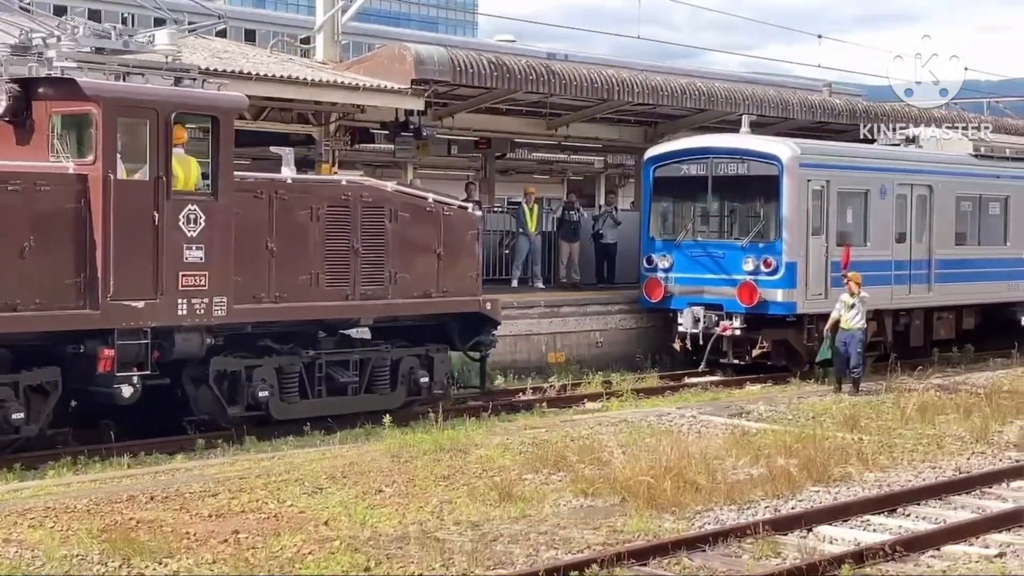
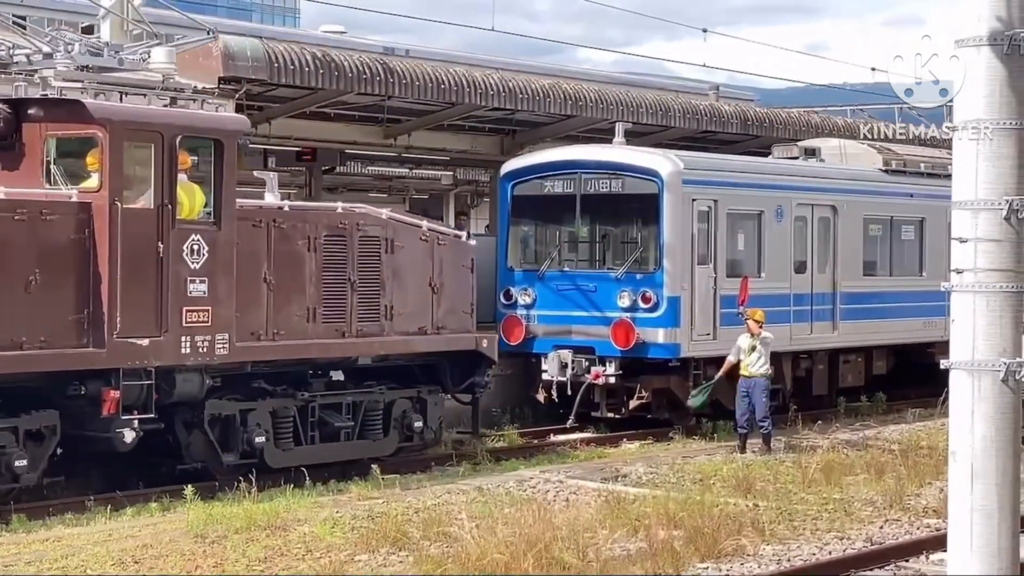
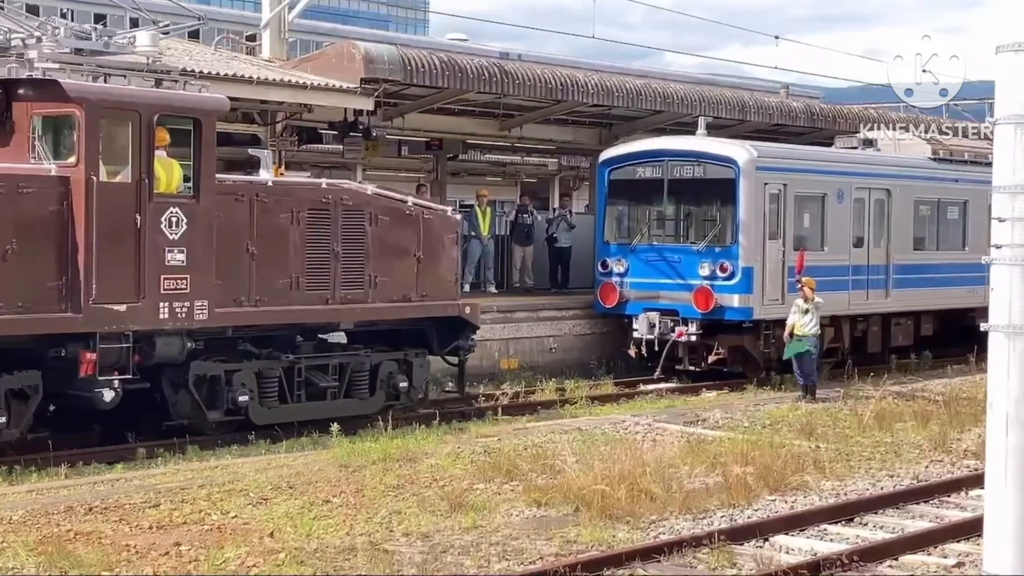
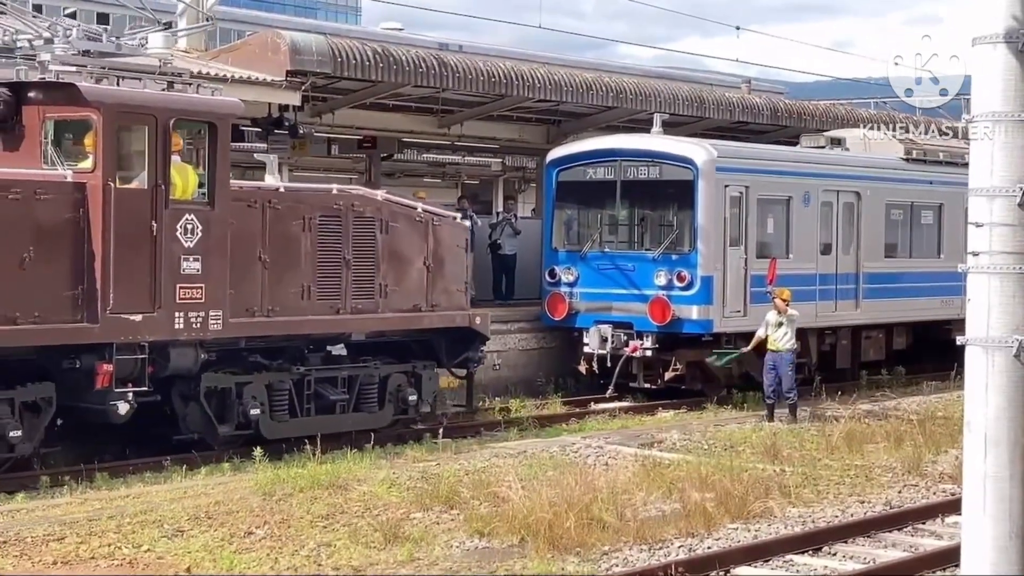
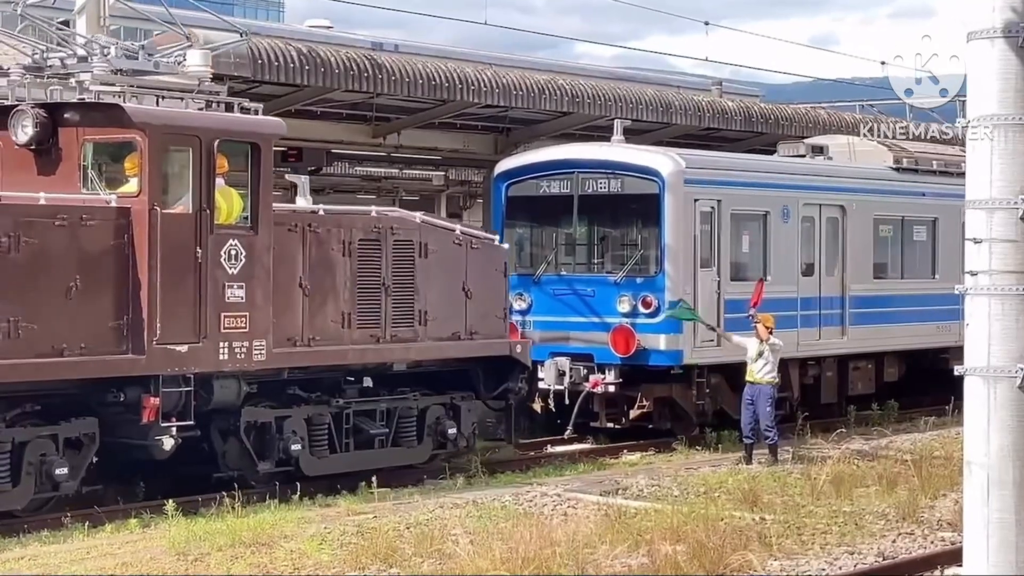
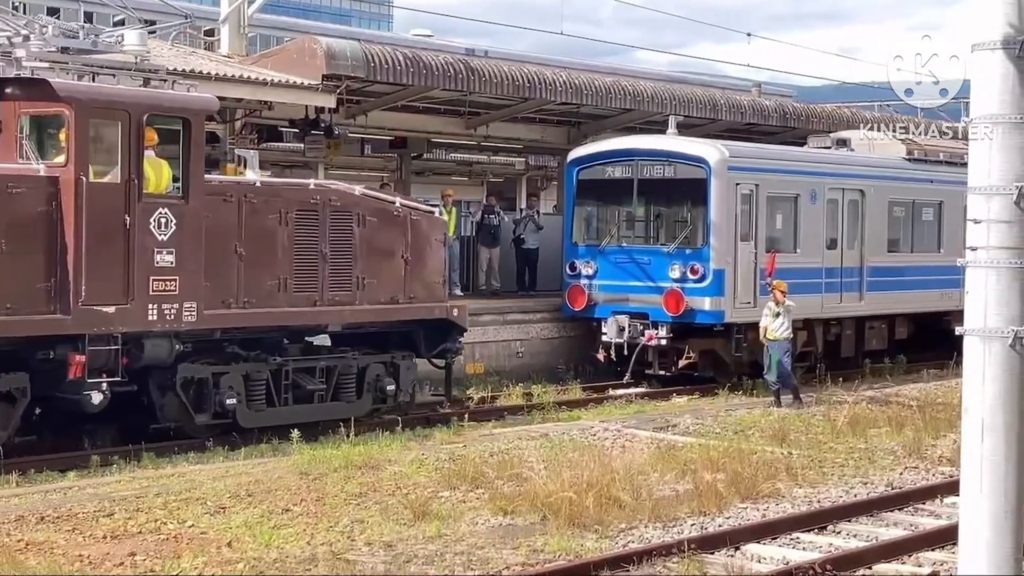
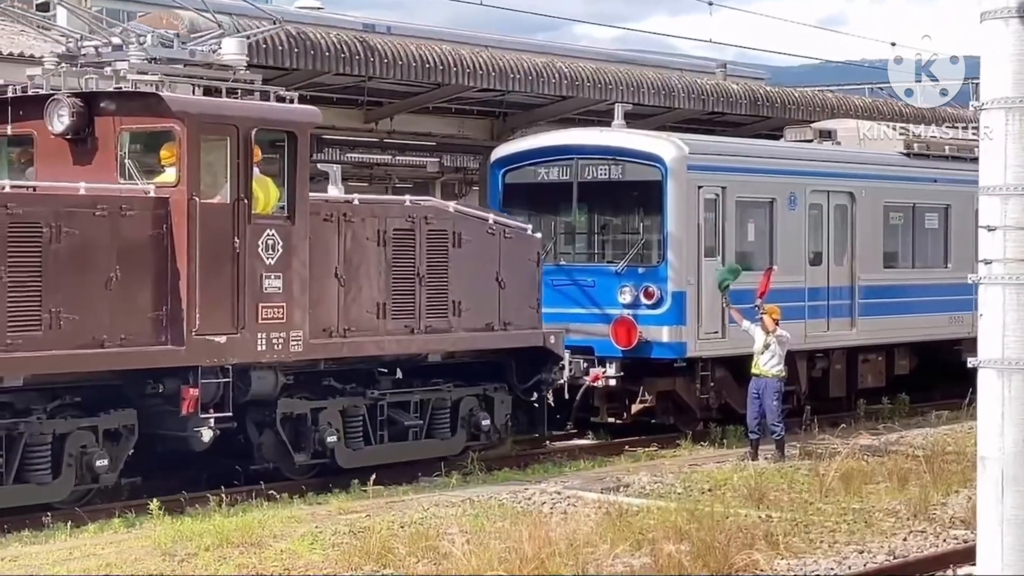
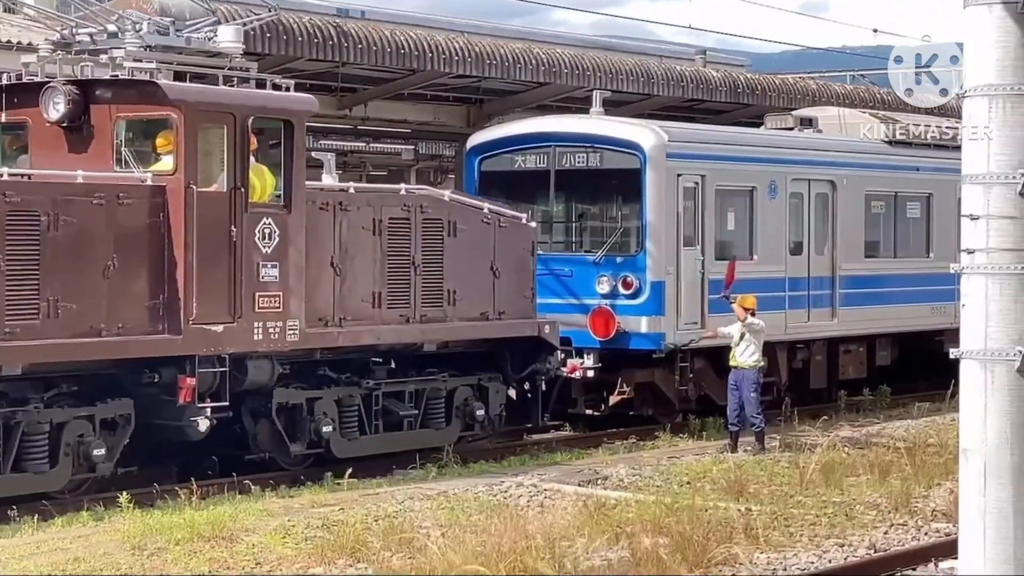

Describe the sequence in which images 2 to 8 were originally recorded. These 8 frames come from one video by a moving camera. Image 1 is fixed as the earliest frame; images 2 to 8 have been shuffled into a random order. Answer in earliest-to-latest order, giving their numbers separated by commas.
3, 6, 4, 2, 5, 7, 8
